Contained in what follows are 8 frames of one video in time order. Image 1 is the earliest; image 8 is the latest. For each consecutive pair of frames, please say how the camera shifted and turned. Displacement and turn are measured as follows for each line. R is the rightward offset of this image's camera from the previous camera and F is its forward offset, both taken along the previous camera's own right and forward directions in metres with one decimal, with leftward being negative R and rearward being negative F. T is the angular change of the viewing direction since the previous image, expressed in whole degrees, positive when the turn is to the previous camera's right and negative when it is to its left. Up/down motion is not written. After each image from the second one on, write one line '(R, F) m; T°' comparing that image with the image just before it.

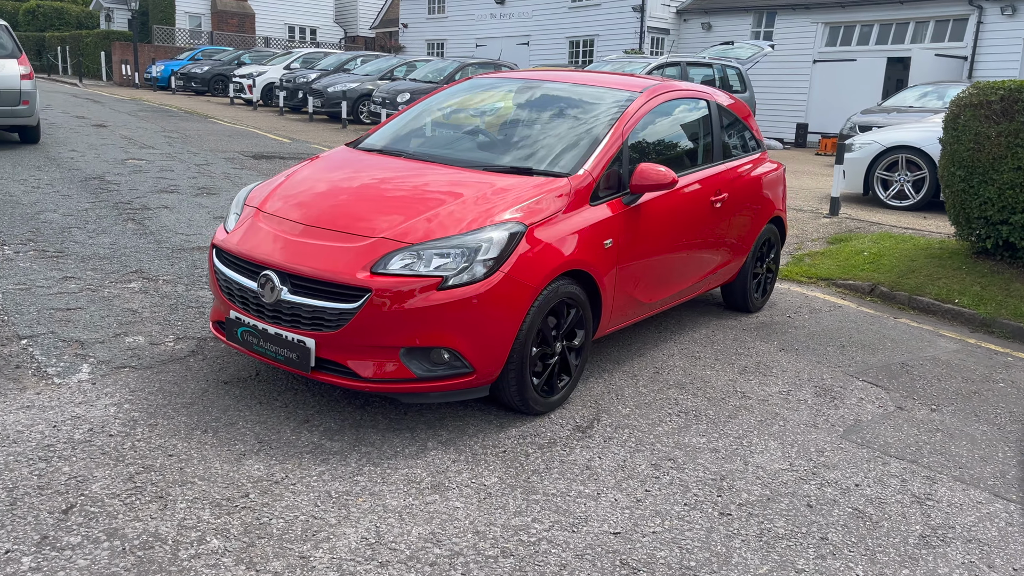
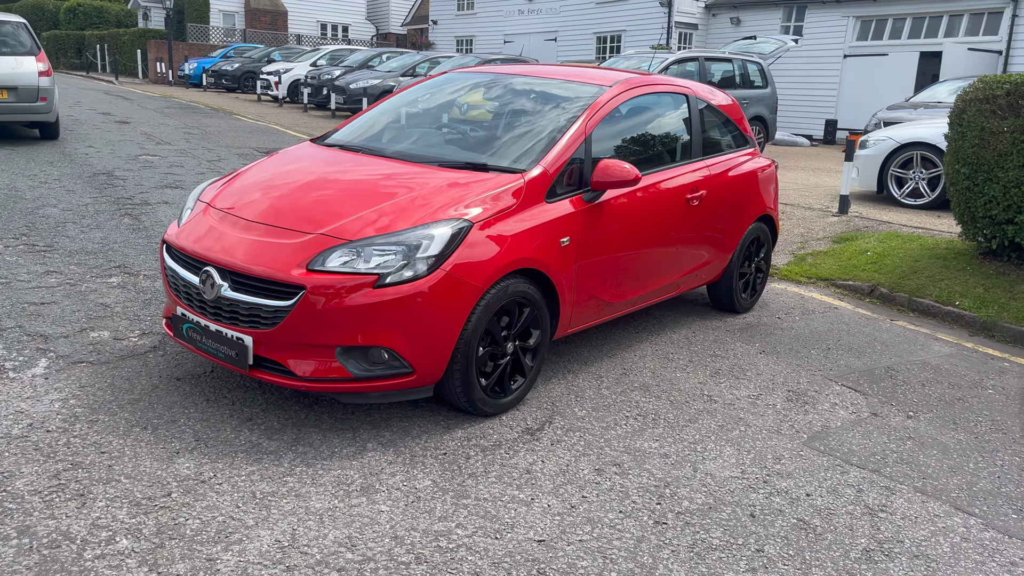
(+0.4, +0.1) m; -2°
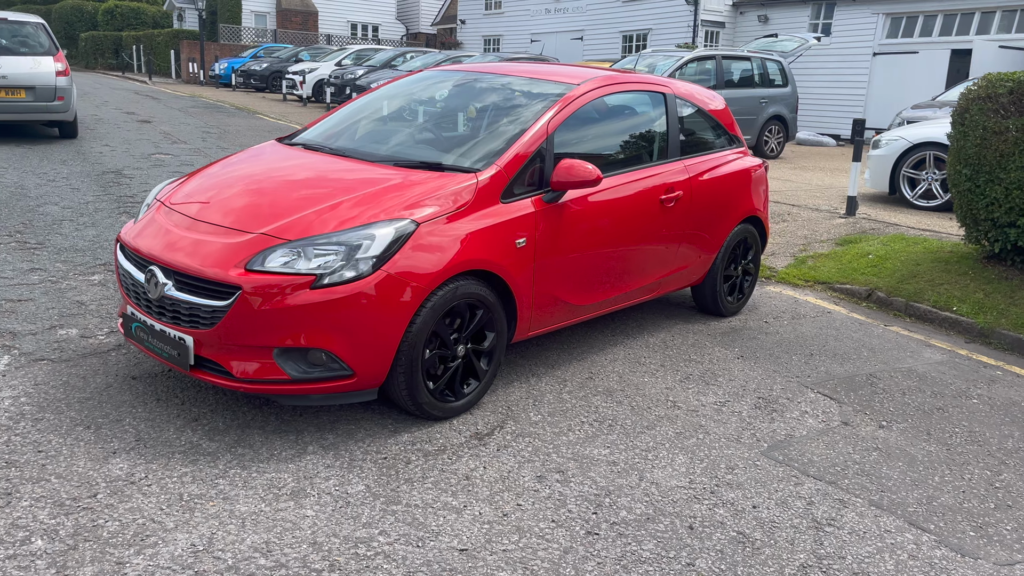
(+0.4, +0.1) m; -2°
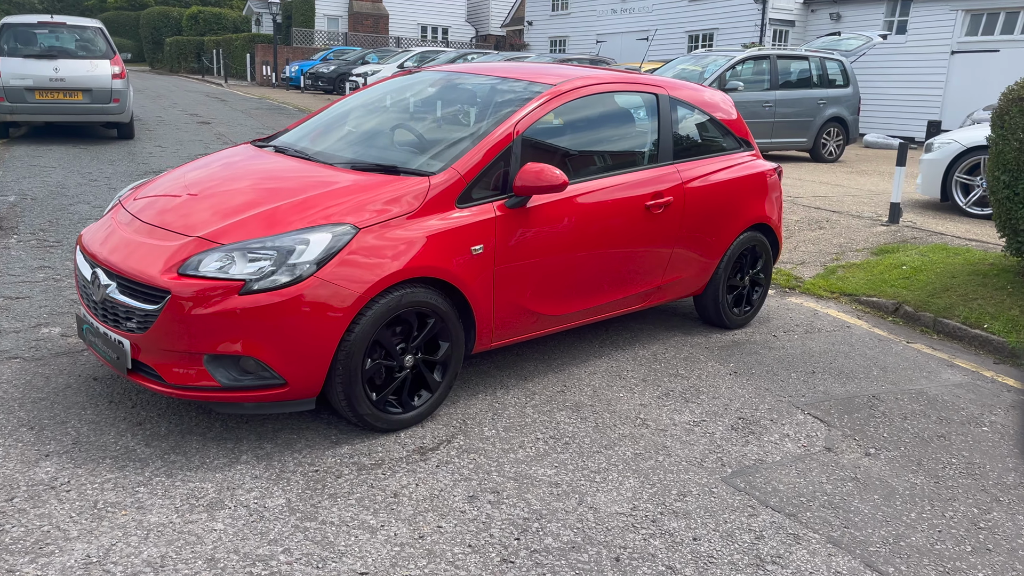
(+0.5, +0.2) m; -5°
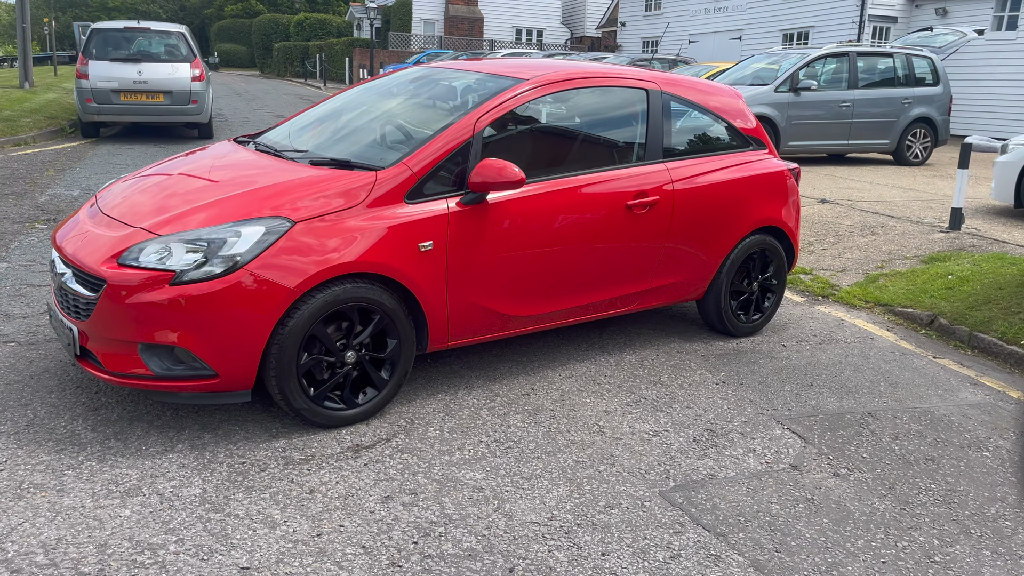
(+0.6, +0.1) m; -7°
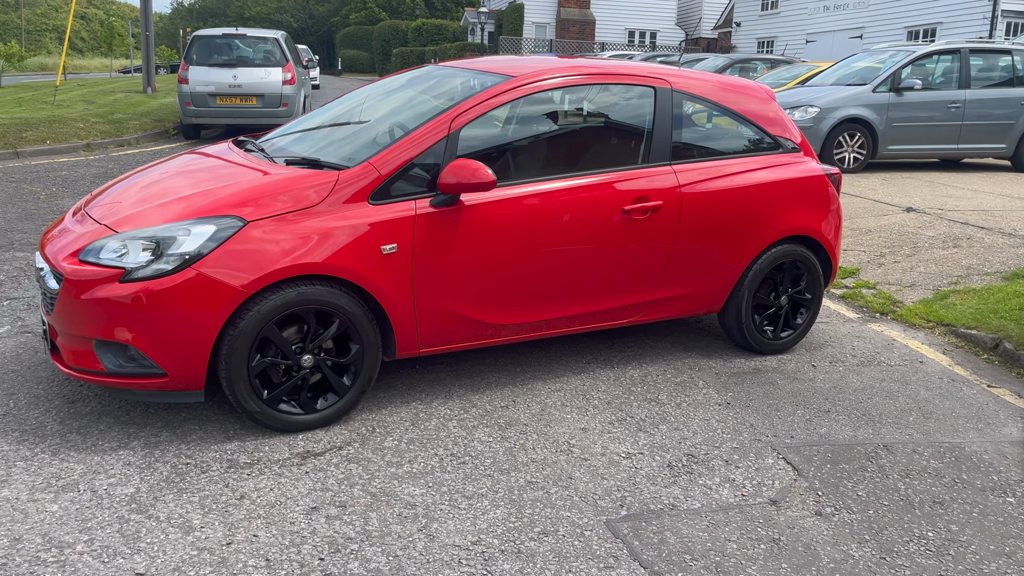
(+0.6, +0.2) m; -8°
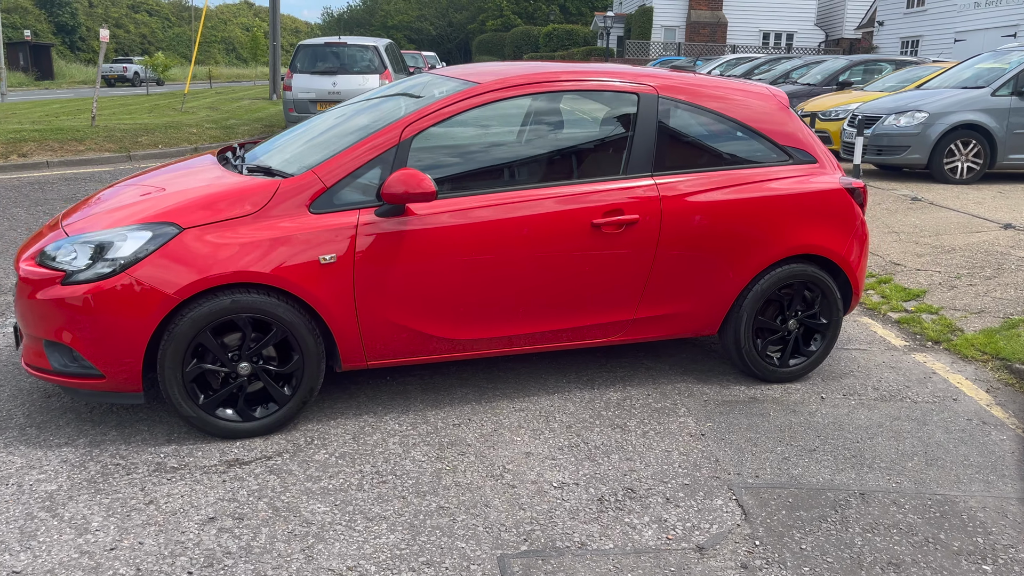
(+0.8, +0.2) m; -9°
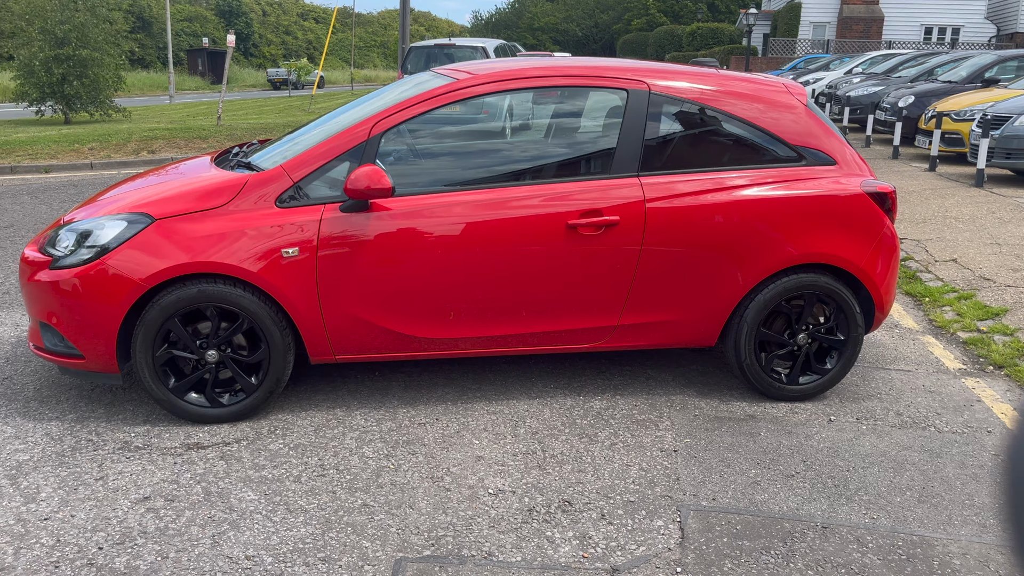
(+0.7, +0.1) m; -10°
